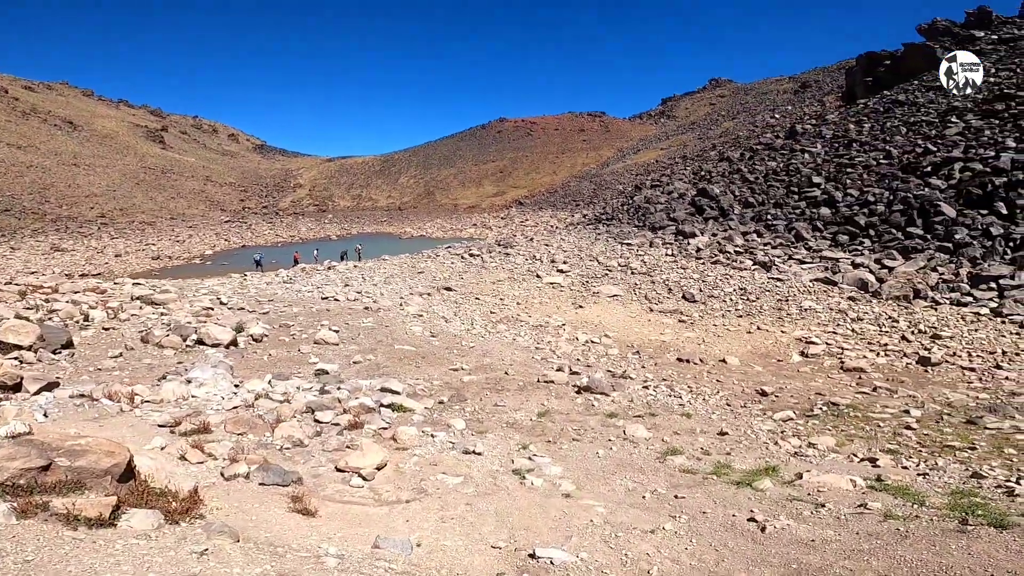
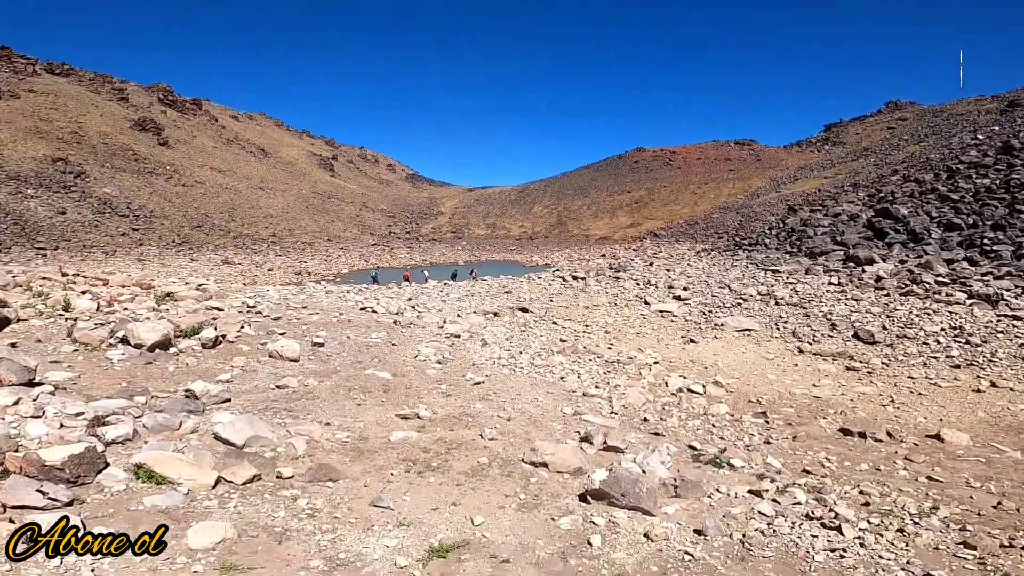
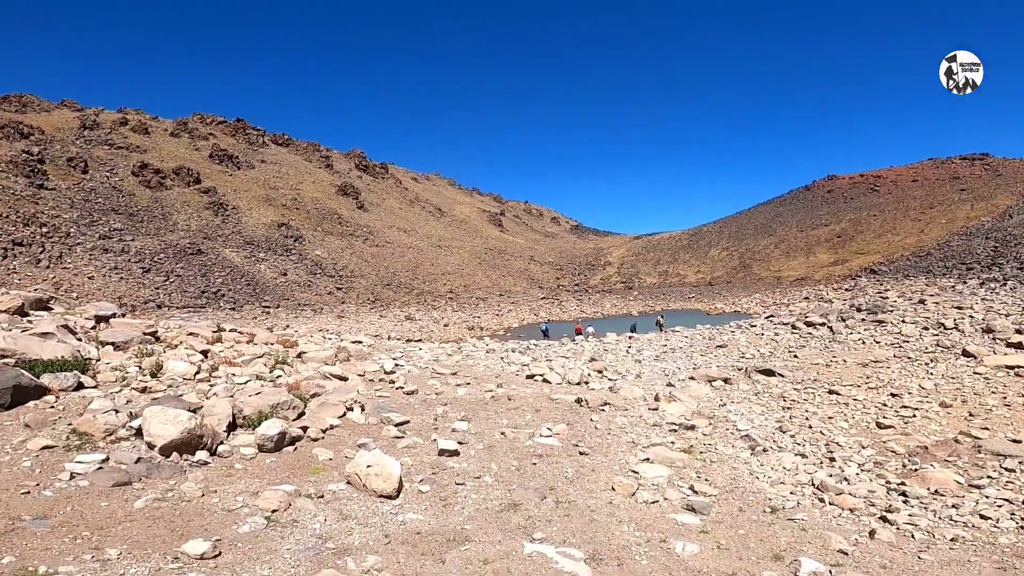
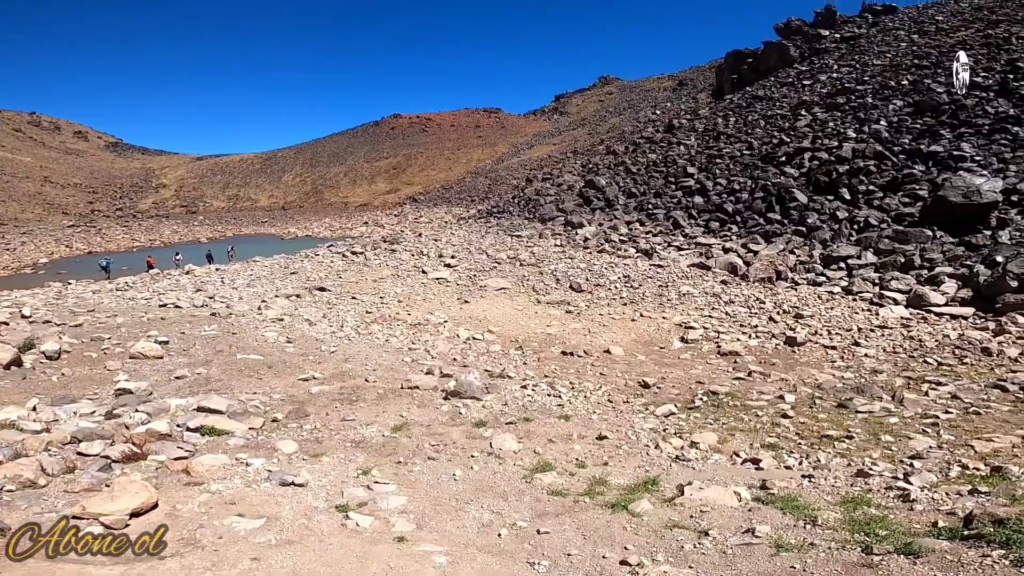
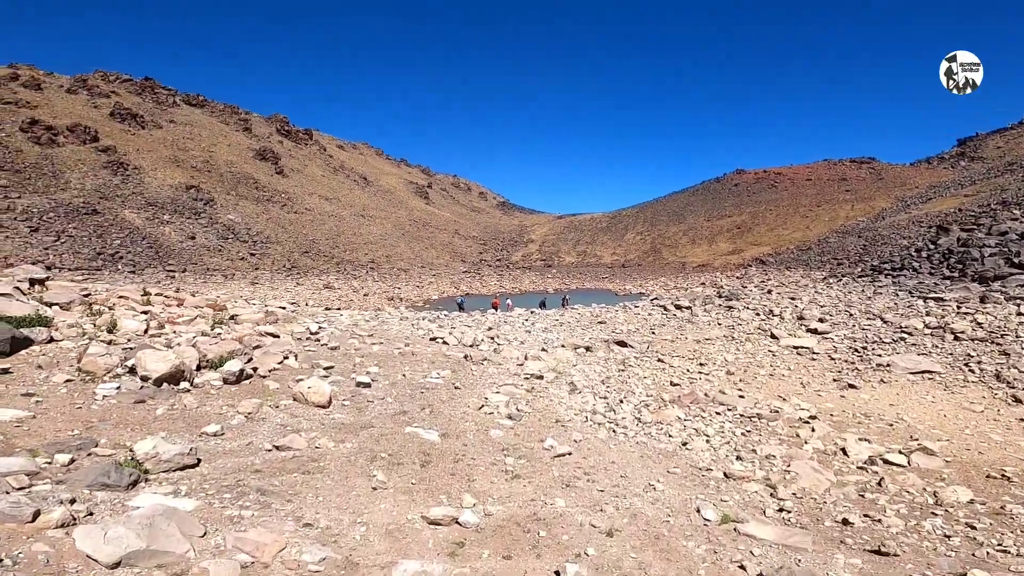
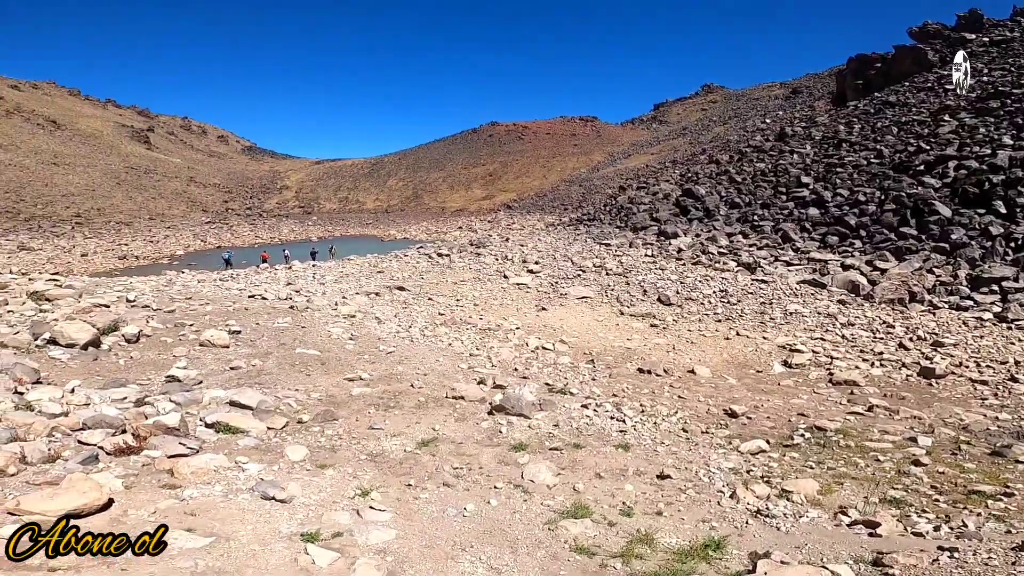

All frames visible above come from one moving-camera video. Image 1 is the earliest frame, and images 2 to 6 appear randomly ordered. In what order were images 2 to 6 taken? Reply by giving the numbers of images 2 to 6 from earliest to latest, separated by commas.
4, 6, 2, 5, 3
